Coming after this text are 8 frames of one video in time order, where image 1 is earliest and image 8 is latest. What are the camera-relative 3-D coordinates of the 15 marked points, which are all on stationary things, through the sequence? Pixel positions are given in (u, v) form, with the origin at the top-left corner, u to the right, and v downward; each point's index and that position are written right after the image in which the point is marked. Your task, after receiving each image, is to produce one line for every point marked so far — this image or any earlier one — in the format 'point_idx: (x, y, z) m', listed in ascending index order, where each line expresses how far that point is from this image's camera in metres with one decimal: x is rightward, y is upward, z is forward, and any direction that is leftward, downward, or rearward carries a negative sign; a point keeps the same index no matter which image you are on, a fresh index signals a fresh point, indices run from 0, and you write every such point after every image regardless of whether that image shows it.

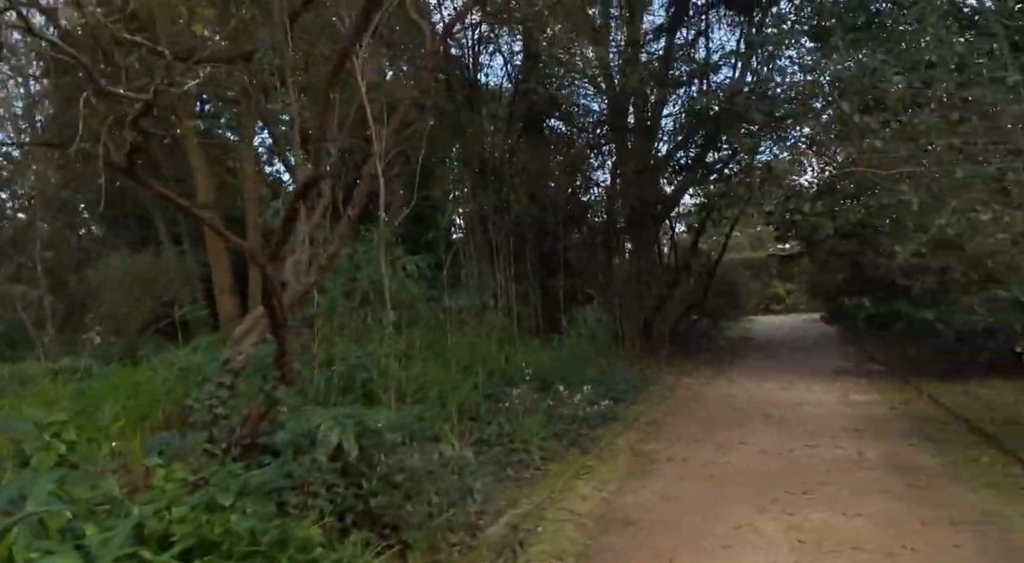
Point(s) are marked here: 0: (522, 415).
0: (+0.1, -1.1, +5.4) m
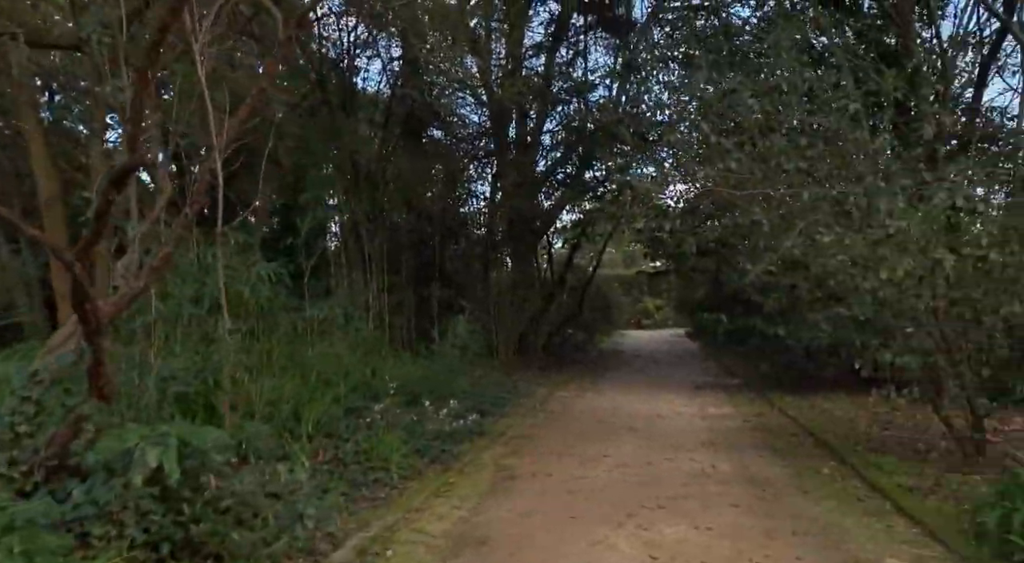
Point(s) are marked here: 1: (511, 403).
0: (-1.0, -1.1, +5.1) m
1: (0.0, -1.3, +7.4) m
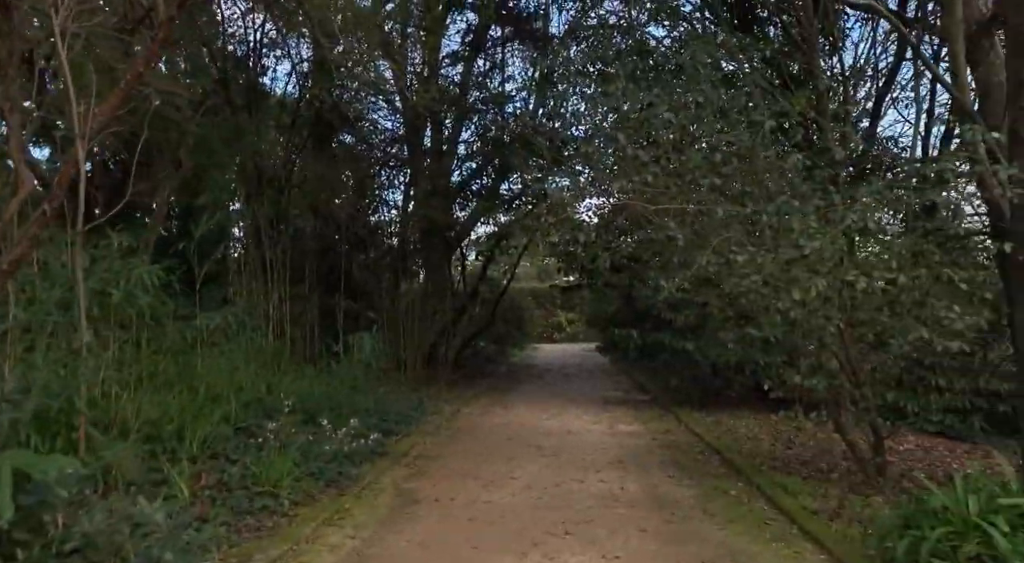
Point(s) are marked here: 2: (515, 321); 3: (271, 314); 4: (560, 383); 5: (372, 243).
0: (-1.7, -1.2, +4.7) m
1: (-1.0, -1.5, +7.1) m
2: (0.0, -1.0, +17.5) m
3: (-3.2, -0.4, +9.2) m
4: (+0.9, -1.8, +12.0) m
5: (-2.4, +0.7, +11.5) m
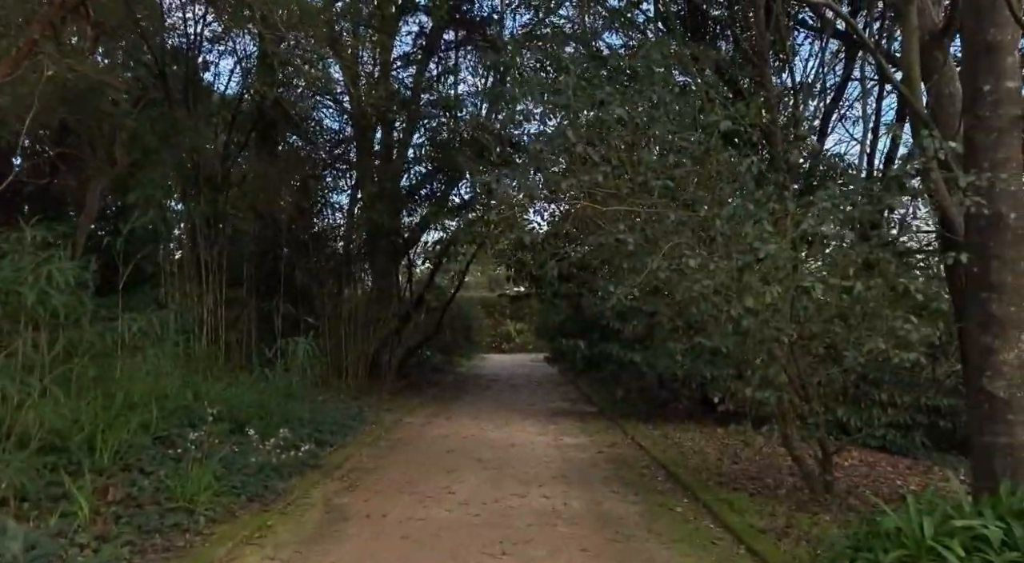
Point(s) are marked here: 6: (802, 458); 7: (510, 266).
0: (-2.1, -1.2, +4.3) m
1: (-1.6, -1.5, +6.8) m
2: (-1.4, -1.2, +17.3) m
3: (-3.9, -0.4, +8.7) m
4: (-0.1, -2.0, +11.8) m
5: (-3.2, +0.6, +11.1) m
6: (+1.8, -1.1, +4.1) m
7: (0.0, +0.2, +9.7) m
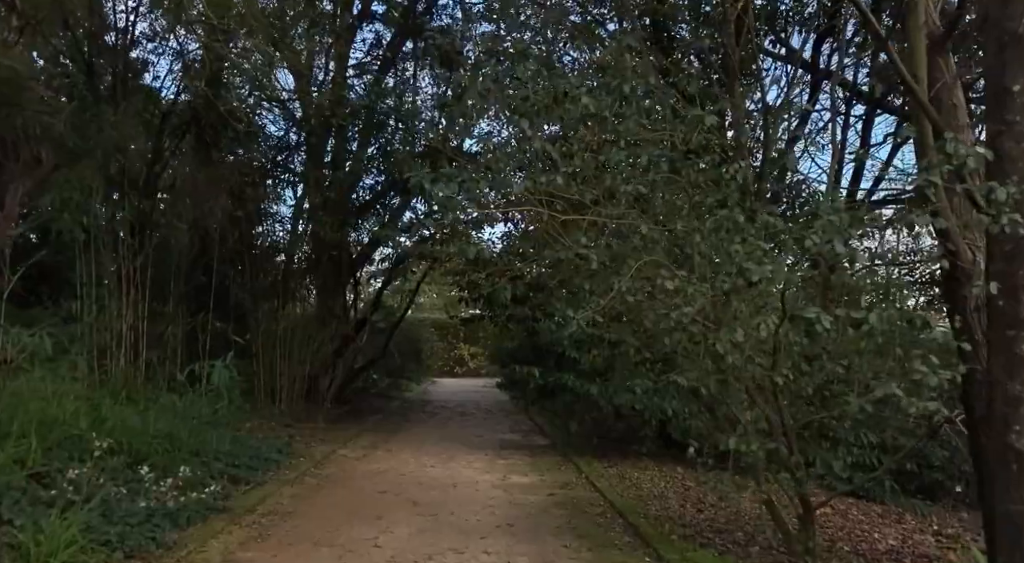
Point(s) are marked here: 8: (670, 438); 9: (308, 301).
0: (-2.4, -1.2, +3.6) m
1: (-2.1, -1.6, +6.1) m
2: (-2.5, -1.7, +16.5) m
3: (-4.5, -0.6, +7.9) m
4: (-0.9, -2.3, +11.1) m
5: (-4.0, +0.3, +10.4) m
6: (+1.4, -1.2, +3.6) m
7: (-0.7, -0.1, +9.1) m
8: (+1.7, -1.7, +7.4) m
9: (-3.4, -0.3, +11.3) m
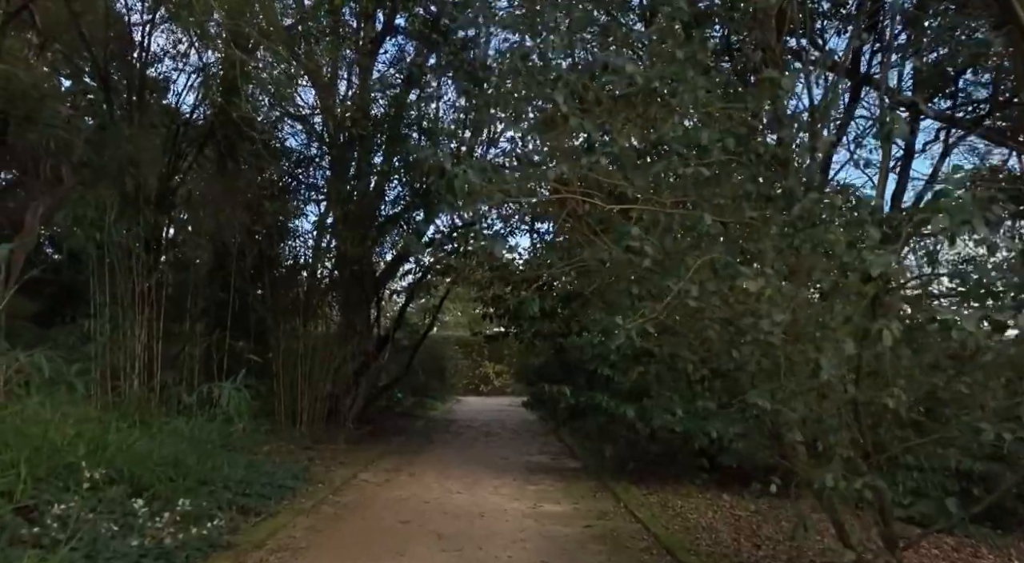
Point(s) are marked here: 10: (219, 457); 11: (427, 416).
0: (-2.2, -1.3, +3.2) m
1: (-1.8, -1.8, +5.7) m
2: (-1.9, -2.1, +16.1) m
3: (-4.2, -0.8, +7.6) m
4: (-0.5, -2.6, +10.7) m
5: (-3.6, +0.1, +10.1) m
6: (+1.6, -1.3, +3.1) m
7: (-0.3, -0.3, +8.7) m
8: (+2.0, -1.8, +6.9) m
9: (-3.0, -0.6, +11.0) m
10: (-2.4, -1.5, +5.5) m
11: (-1.9, -3.0, +15.0) m
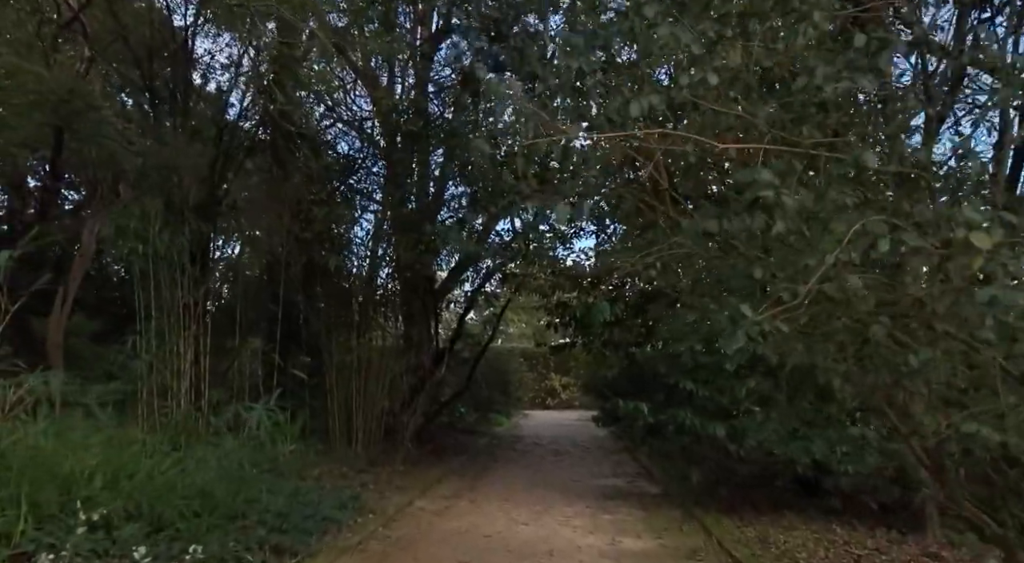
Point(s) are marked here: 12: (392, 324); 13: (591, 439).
0: (-1.9, -1.3, +2.7) m
1: (-1.3, -1.8, +5.1) m
2: (-0.4, -2.3, +15.5) m
3: (-3.5, -0.9, +7.2) m
4: (+0.5, -2.7, +9.9) m
5: (-2.6, -0.1, +9.7) m
6: (+1.9, -1.2, +2.2) m
7: (+0.4, -0.3, +8.0) m
8: (+2.7, -1.8, +5.9) m
9: (-2.0, -0.8, +10.5) m
10: (-1.9, -1.5, +5.0) m
11: (-0.4, -3.2, +14.4) m
12: (-2.0, -0.7, +10.4) m
13: (+1.6, -3.1, +13.4) m
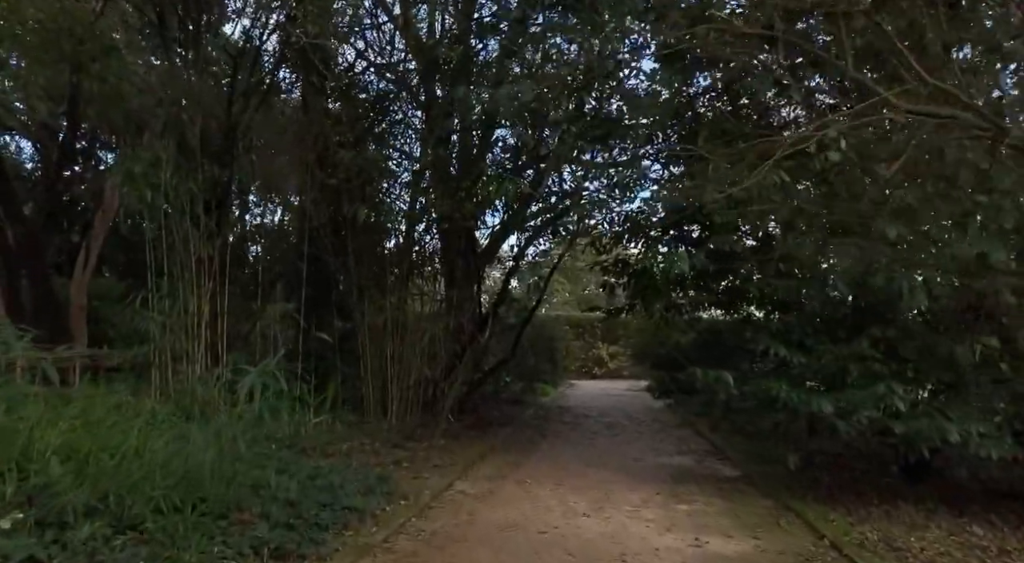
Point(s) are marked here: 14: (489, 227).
0: (-1.7, -1.0, +1.9) m
1: (-0.9, -1.5, +4.2) m
2: (+0.7, -1.5, +14.6) m
3: (-3.0, -0.5, +6.5) m
4: (+1.2, -2.1, +9.0) m
5: (-2.0, +0.5, +8.8) m
6: (+2.1, -0.9, +1.2) m
7: (+1.0, +0.2, +7.0) m
8: (+3.1, -1.4, +4.8) m
9: (-1.3, -0.2, +9.6) m
10: (-1.5, -1.2, +4.1) m
11: (+0.5, -2.4, +13.5) m
12: (-1.3, -0.1, +9.5) m
13: (+2.5, -2.4, +12.4) m
14: (-0.4, +1.0, +9.3) m
